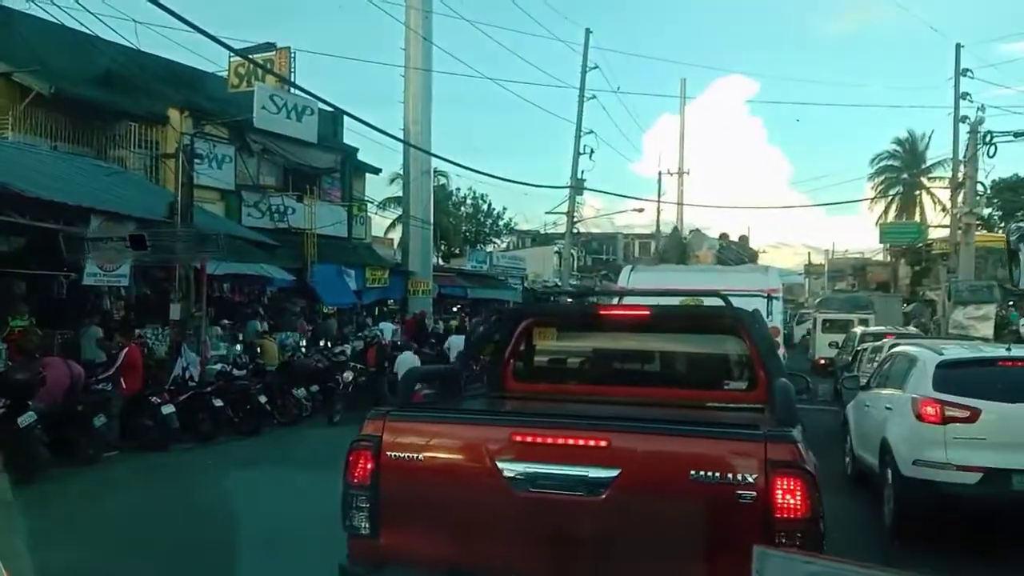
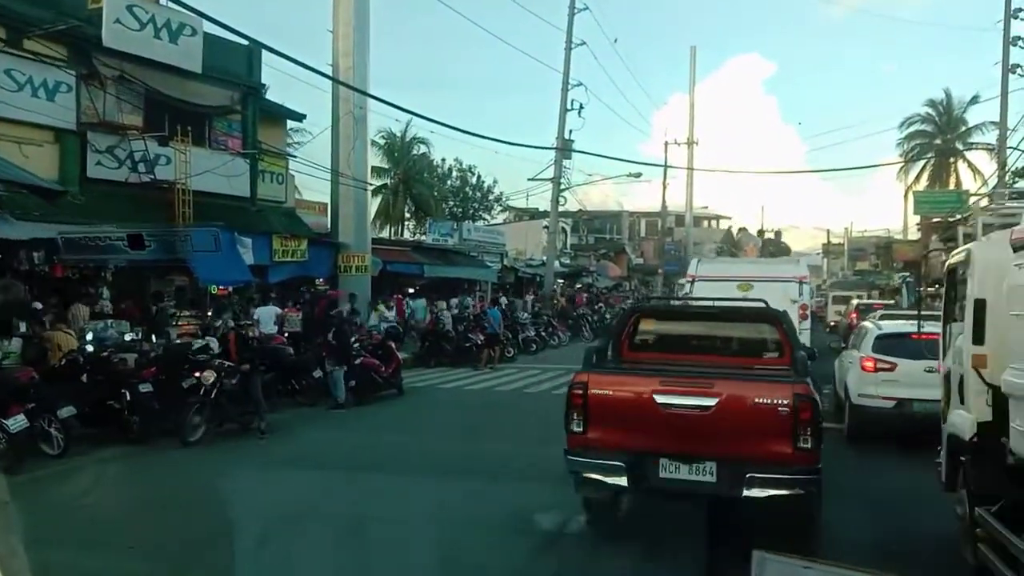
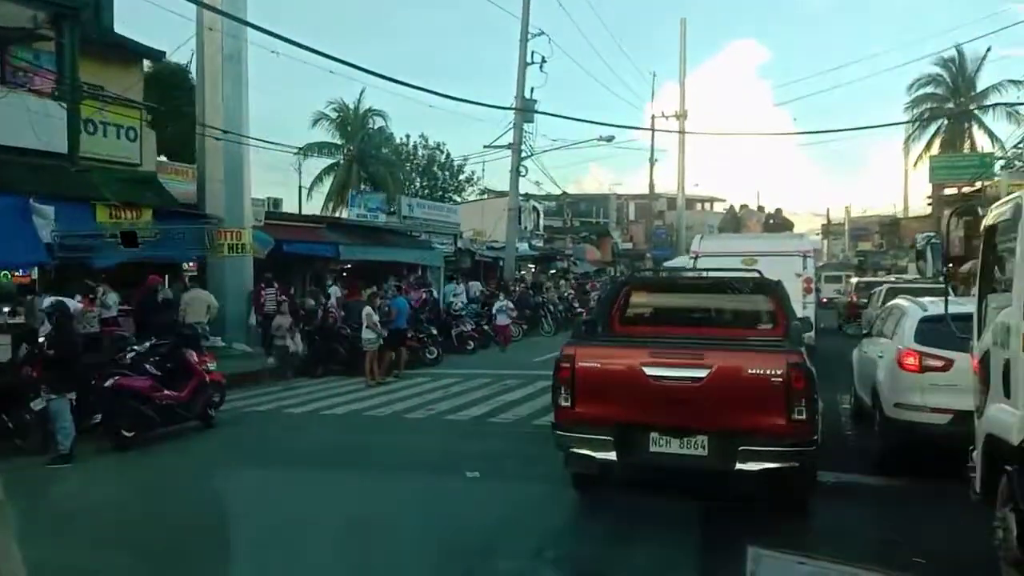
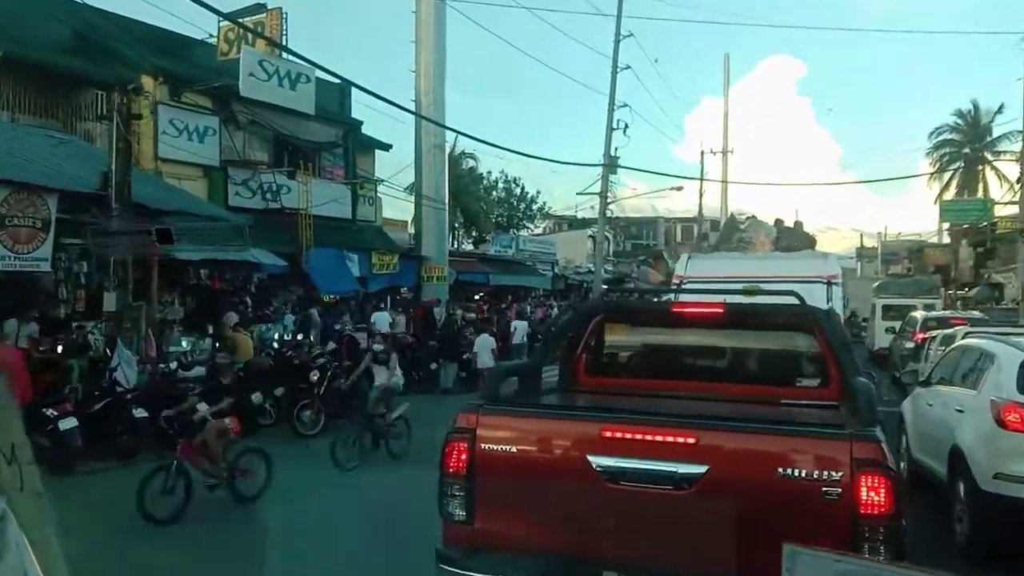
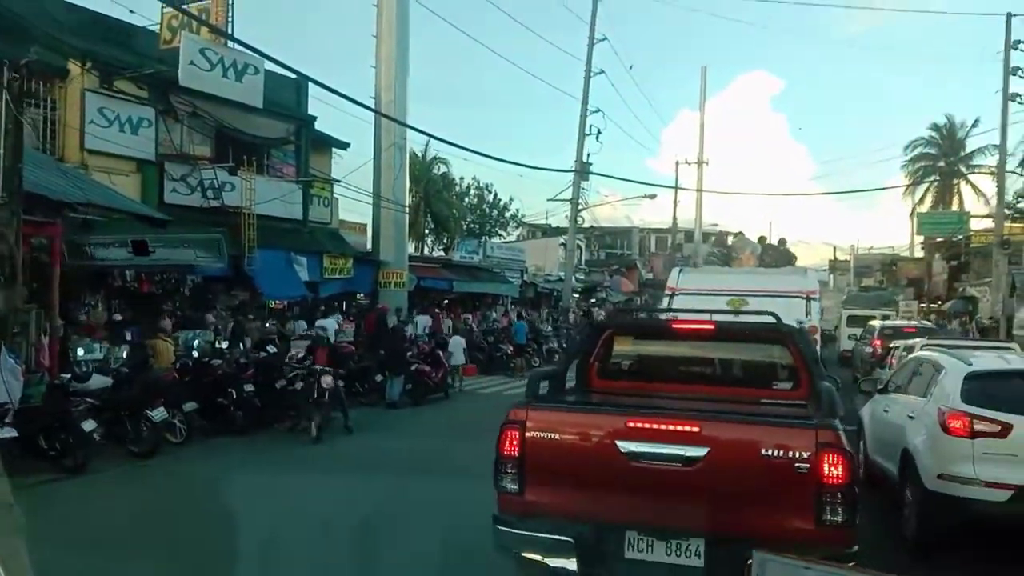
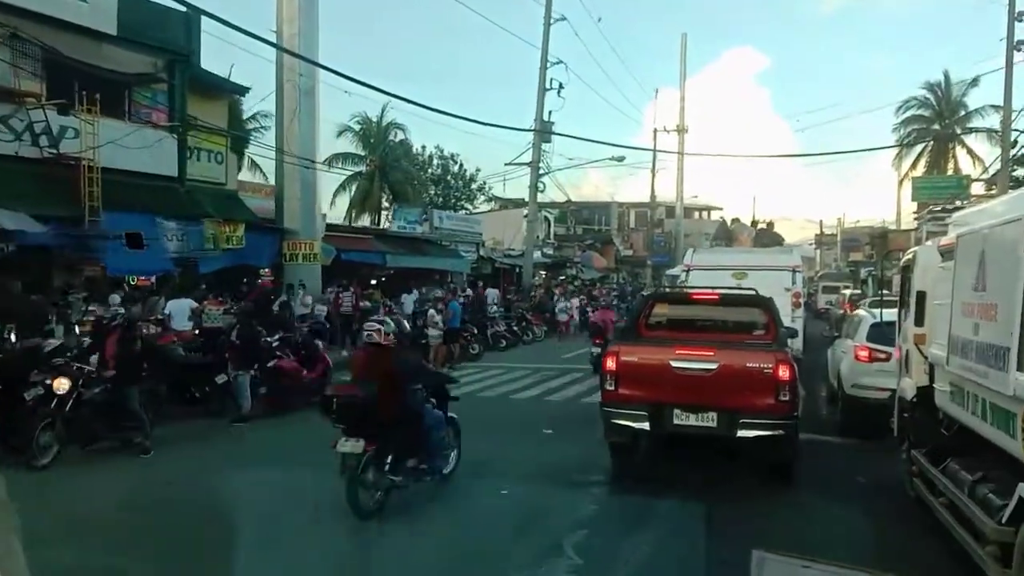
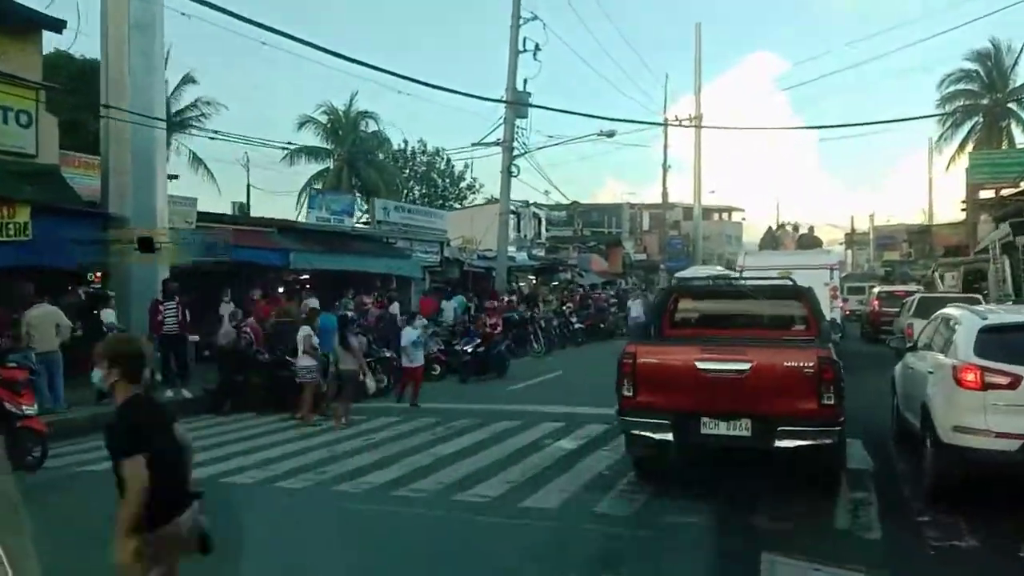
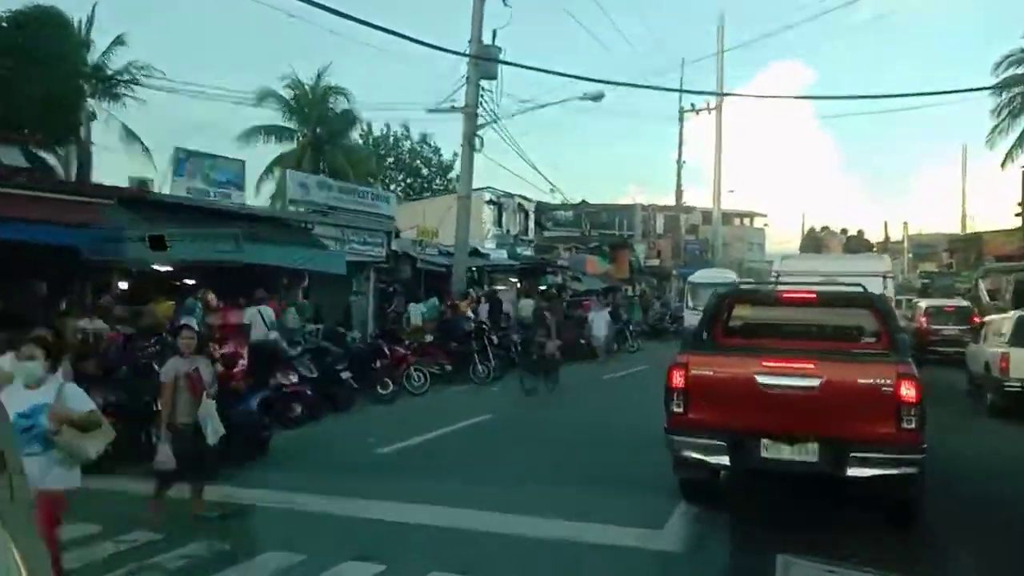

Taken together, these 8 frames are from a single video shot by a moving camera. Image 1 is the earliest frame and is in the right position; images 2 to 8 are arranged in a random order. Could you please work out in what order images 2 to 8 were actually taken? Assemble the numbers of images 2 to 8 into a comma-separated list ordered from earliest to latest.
4, 5, 2, 6, 3, 7, 8
